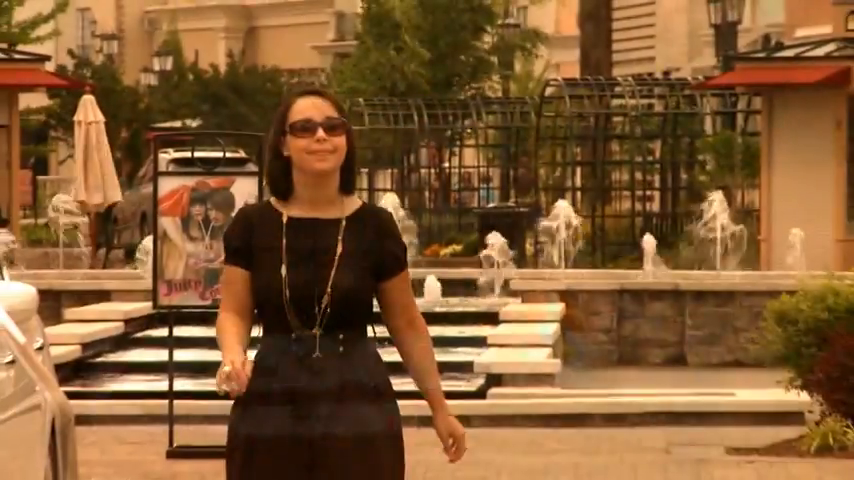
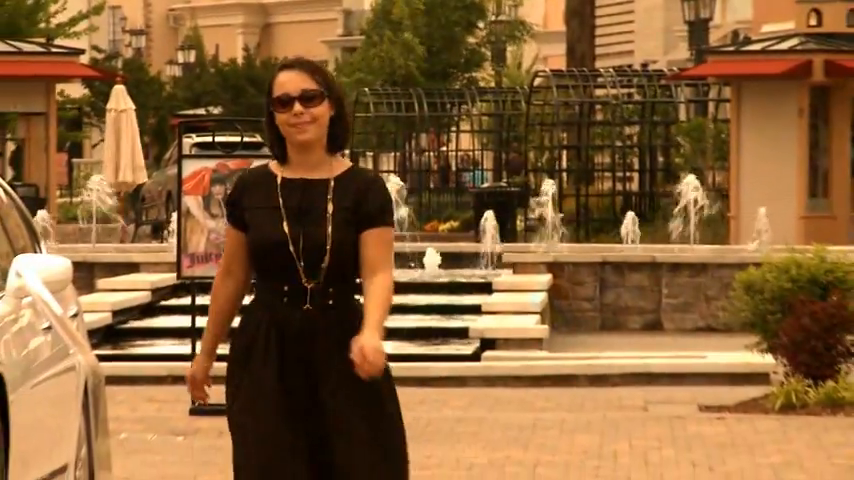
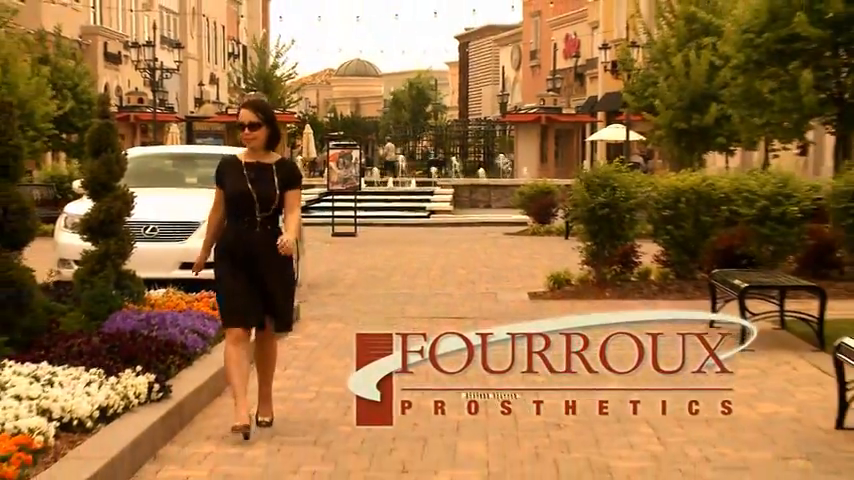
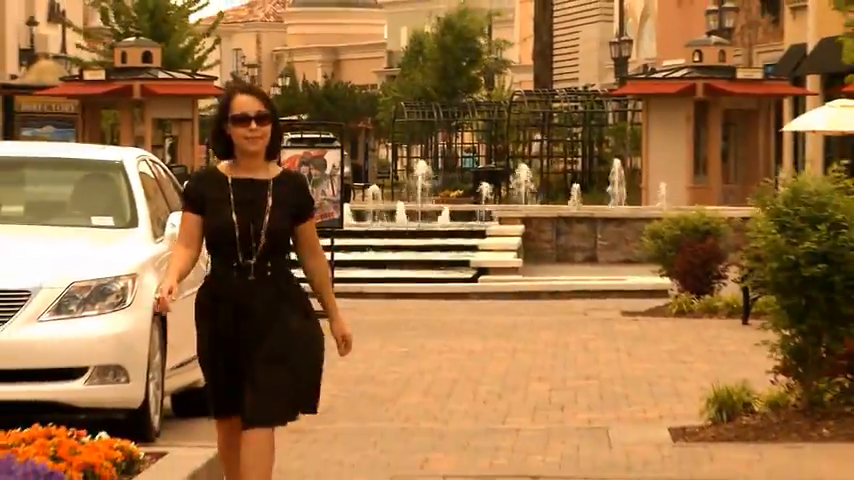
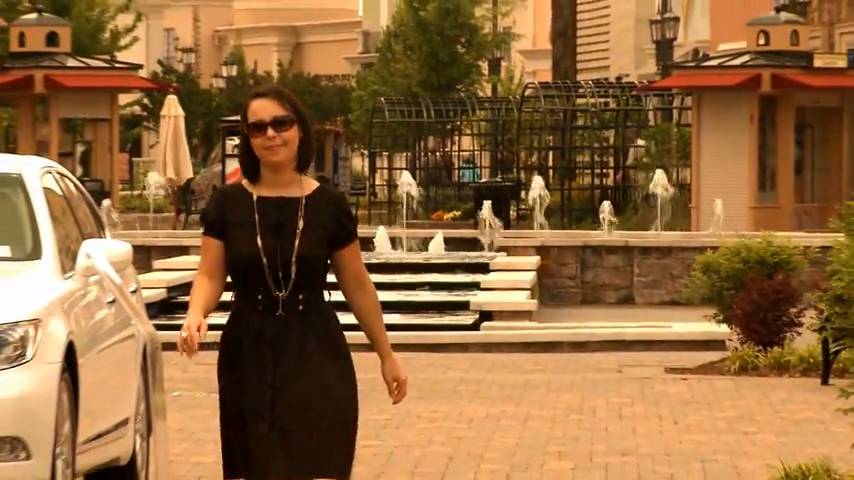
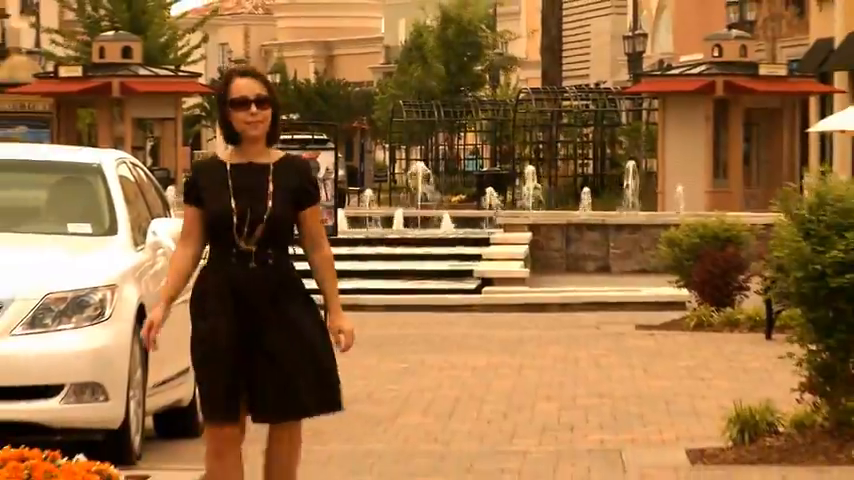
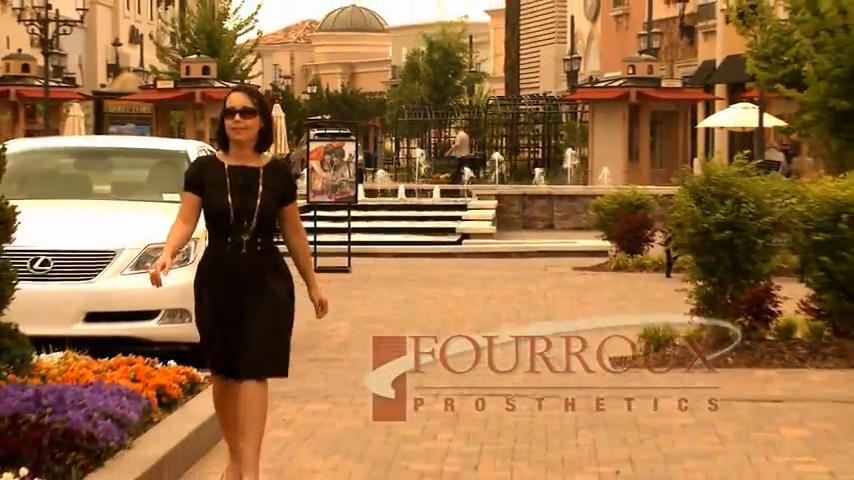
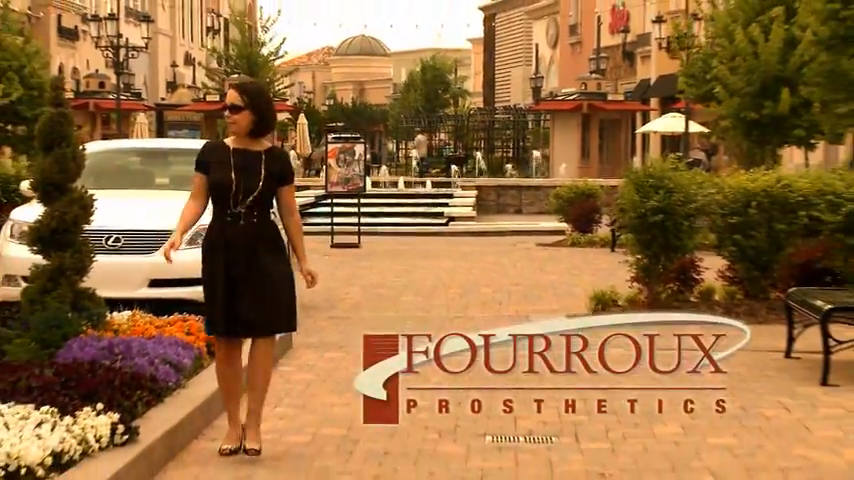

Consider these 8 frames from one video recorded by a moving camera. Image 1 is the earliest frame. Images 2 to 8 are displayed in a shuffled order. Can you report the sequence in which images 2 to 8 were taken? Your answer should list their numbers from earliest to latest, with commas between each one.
2, 5, 6, 4, 7, 8, 3
